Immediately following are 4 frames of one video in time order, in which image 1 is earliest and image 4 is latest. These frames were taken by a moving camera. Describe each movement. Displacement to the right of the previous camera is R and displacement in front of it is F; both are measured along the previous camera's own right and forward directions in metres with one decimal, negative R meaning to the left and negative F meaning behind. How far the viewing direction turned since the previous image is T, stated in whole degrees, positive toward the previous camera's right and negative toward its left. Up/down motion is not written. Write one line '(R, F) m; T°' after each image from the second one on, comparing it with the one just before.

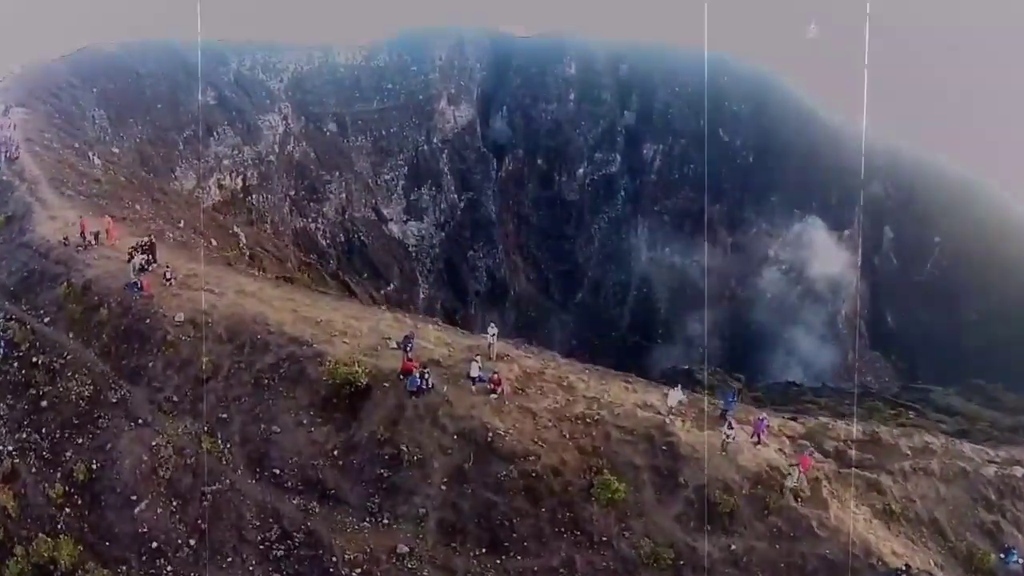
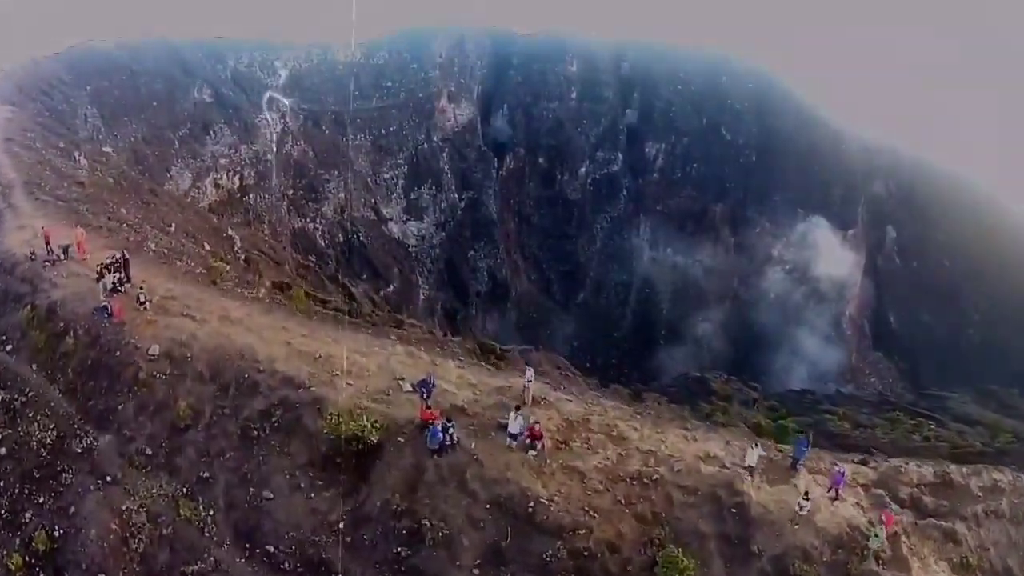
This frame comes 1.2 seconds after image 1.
(-0.2, +0.7) m; 0°
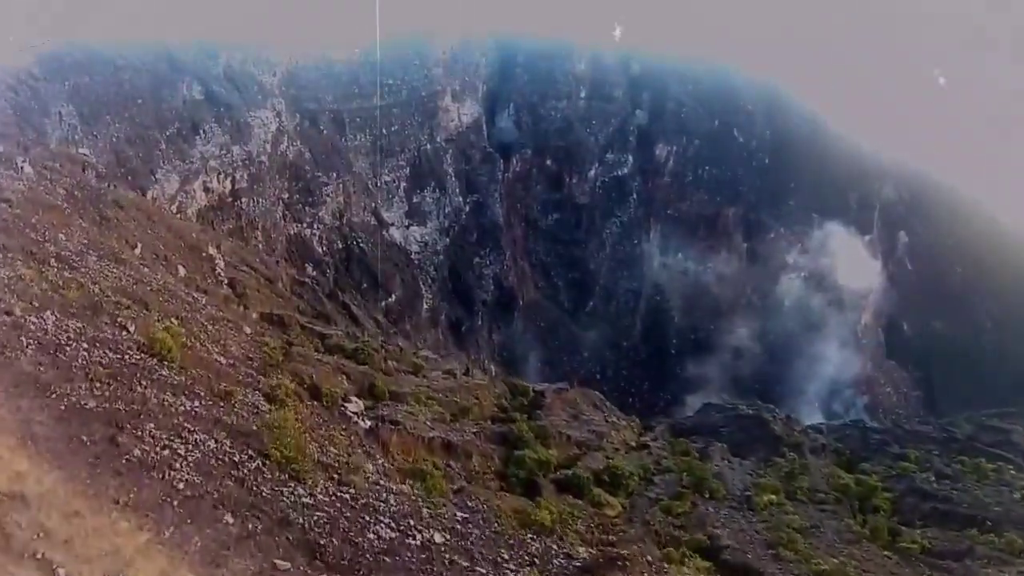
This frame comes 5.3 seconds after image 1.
(-0.6, +2.4) m; 0°
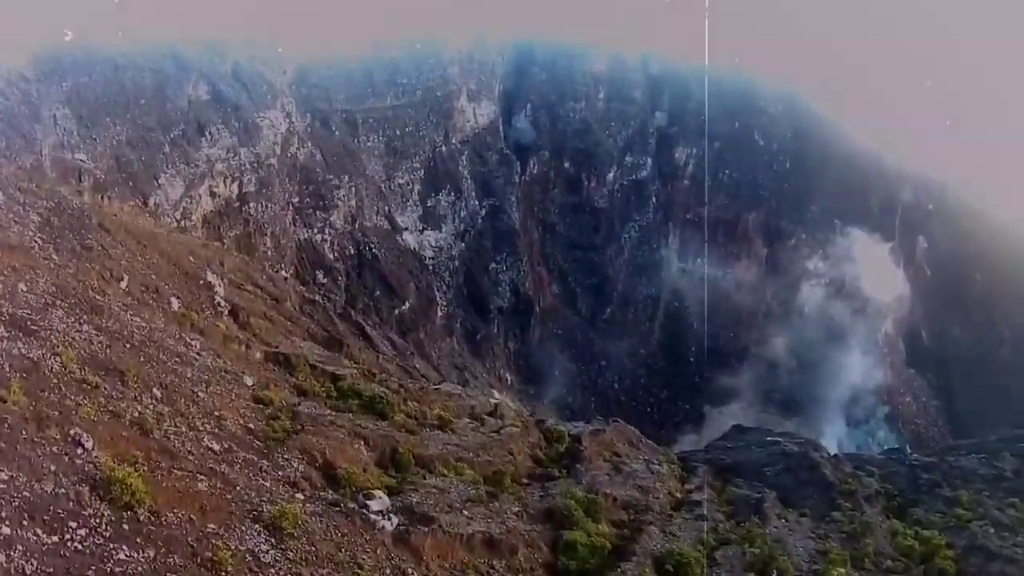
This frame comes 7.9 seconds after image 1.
(-0.3, +1.3) m; -1°
